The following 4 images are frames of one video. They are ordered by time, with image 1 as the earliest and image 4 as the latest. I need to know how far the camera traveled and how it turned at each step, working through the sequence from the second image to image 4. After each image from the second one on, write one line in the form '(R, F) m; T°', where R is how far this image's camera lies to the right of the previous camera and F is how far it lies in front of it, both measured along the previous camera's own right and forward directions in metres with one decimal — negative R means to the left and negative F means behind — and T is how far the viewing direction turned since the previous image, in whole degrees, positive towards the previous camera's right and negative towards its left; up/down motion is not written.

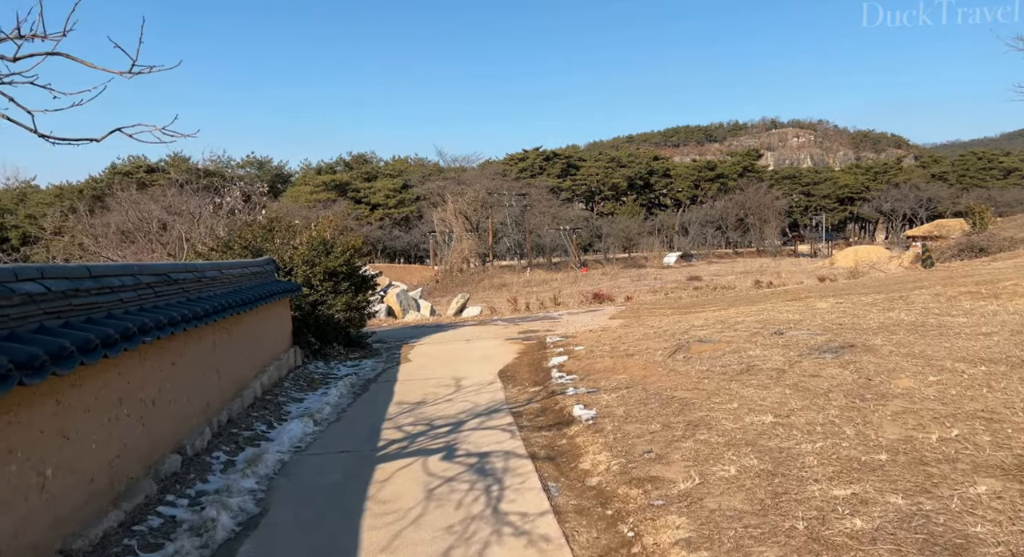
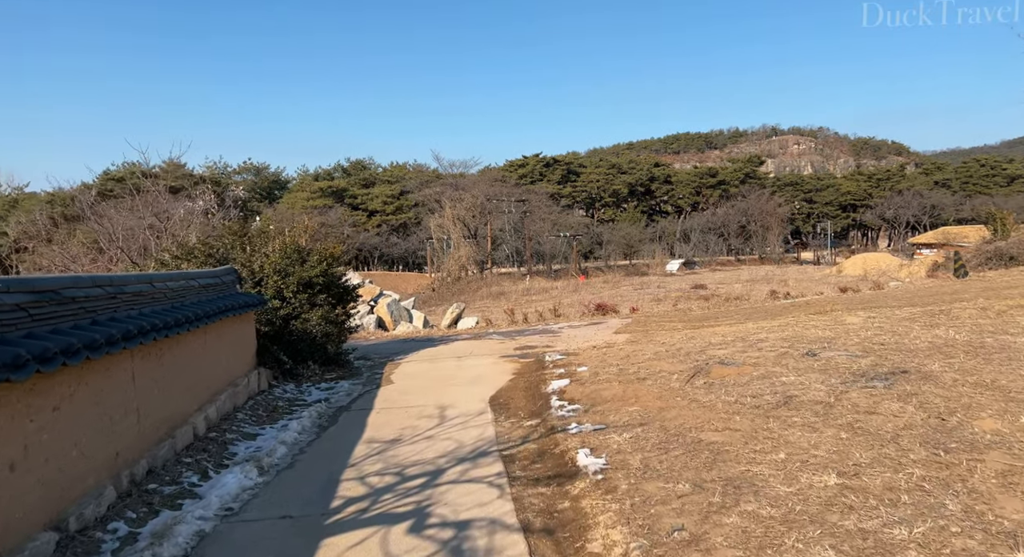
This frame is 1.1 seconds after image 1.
(+0.1, +1.1) m; 0°
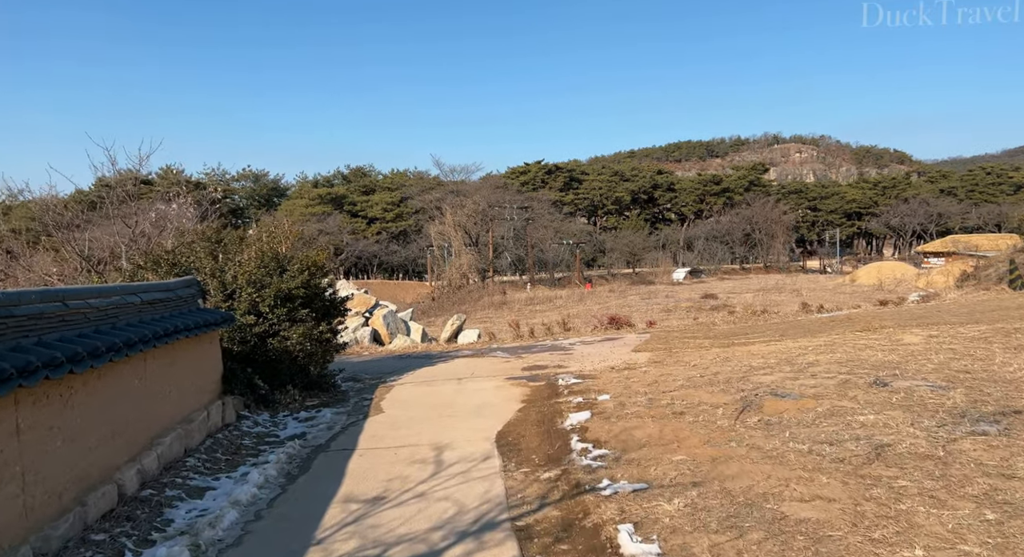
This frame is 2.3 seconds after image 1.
(-0.1, +1.2) m; 0°
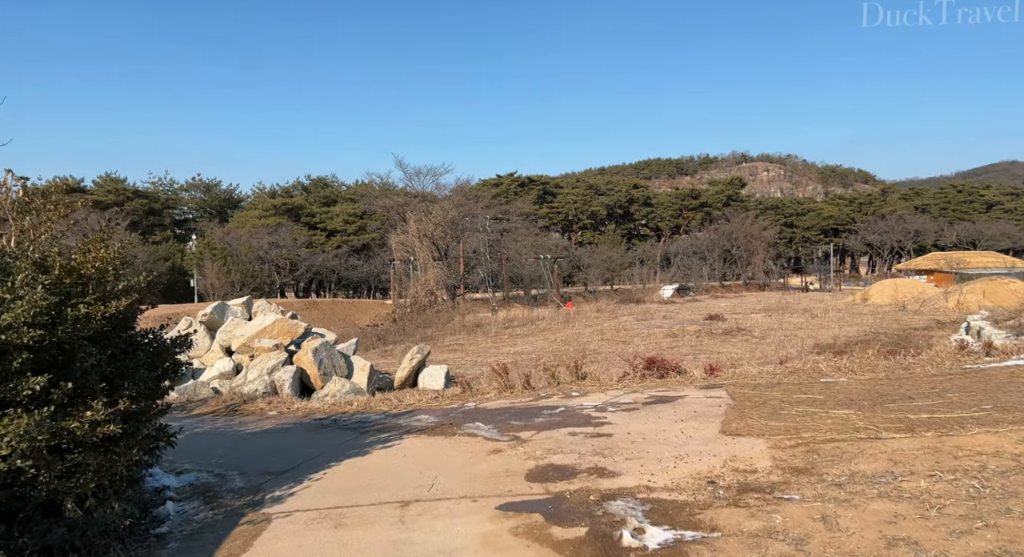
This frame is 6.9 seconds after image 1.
(-0.2, +4.7) m; +2°
